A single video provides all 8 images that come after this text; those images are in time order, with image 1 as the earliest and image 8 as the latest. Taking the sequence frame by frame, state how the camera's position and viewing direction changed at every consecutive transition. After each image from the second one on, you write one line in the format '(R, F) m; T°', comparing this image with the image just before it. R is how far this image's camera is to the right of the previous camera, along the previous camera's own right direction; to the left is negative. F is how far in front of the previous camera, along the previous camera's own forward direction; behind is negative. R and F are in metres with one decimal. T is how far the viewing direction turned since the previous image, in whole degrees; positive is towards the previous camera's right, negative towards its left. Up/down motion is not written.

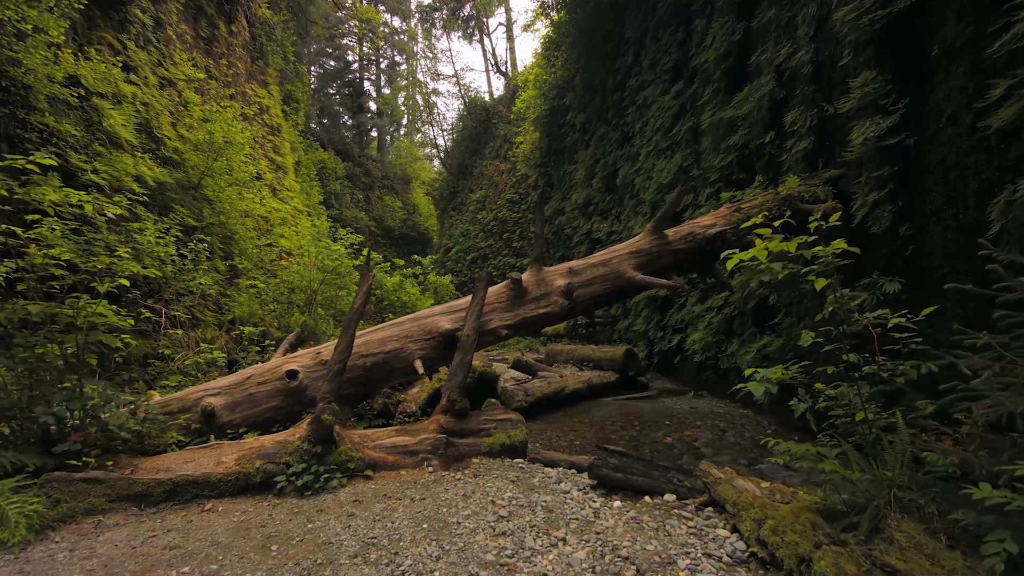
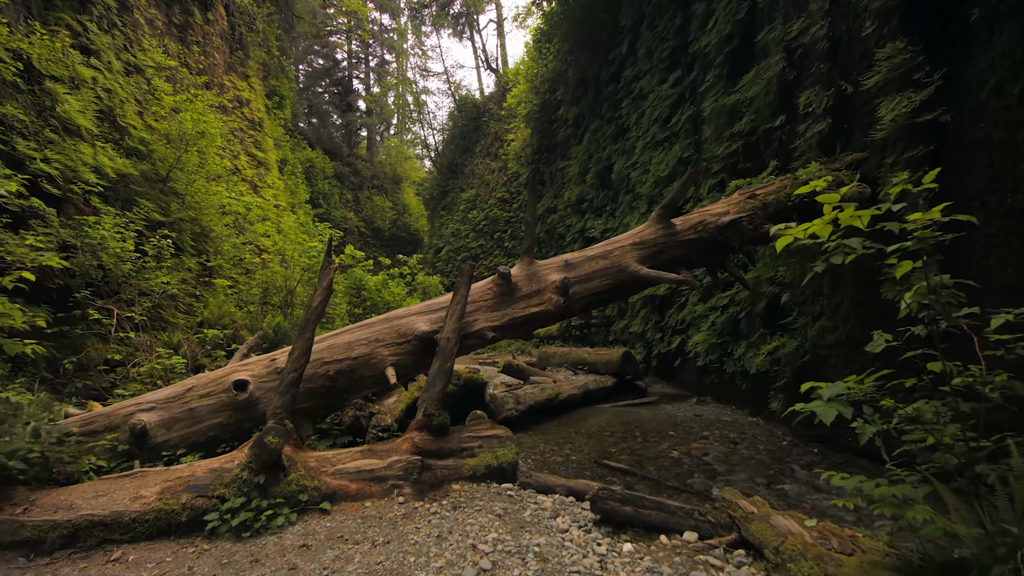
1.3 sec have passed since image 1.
(0.0, +0.5) m; +1°
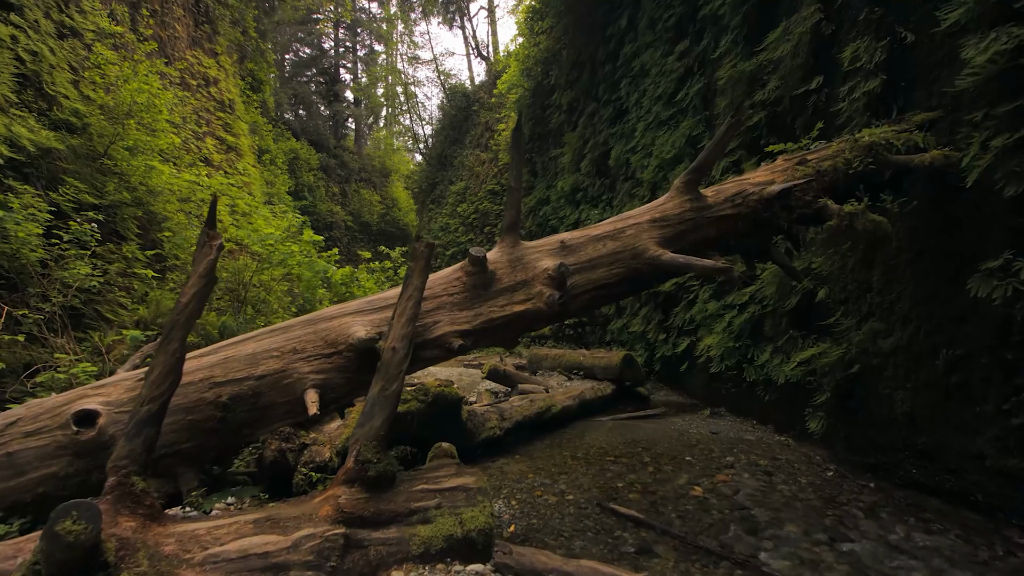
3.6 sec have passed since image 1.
(+0.1, +0.9) m; +1°
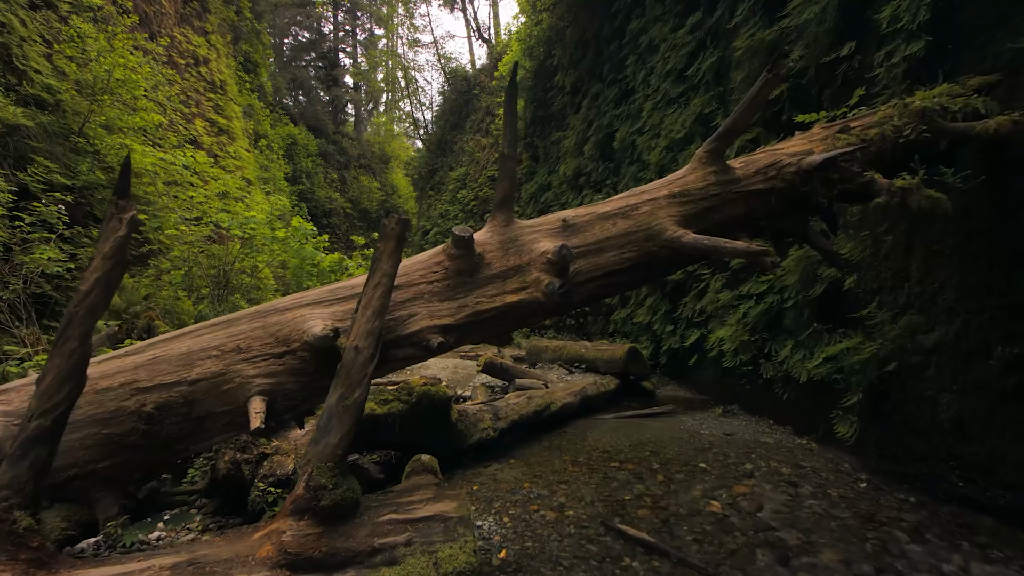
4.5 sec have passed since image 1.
(0.0, +0.4) m; 0°
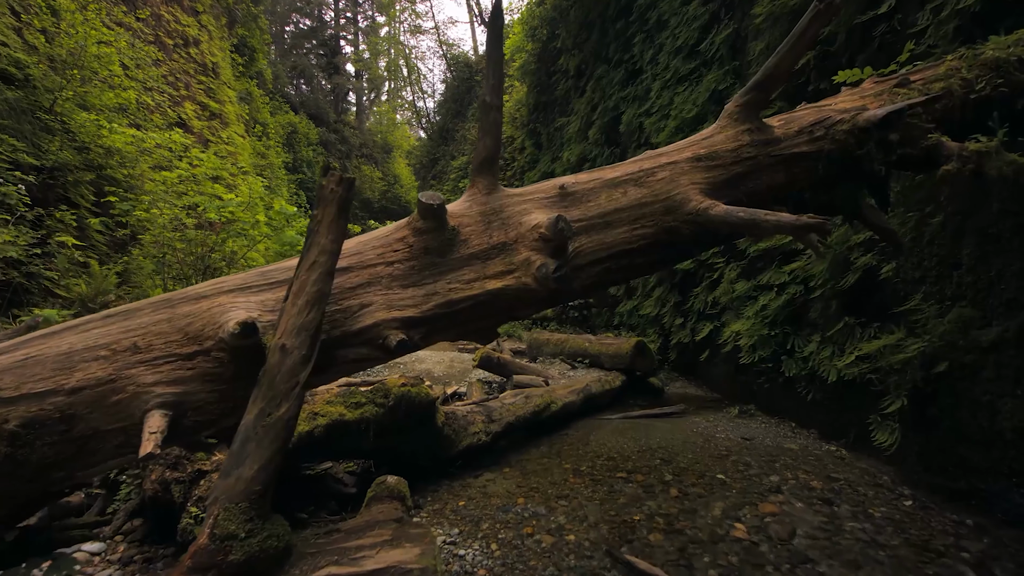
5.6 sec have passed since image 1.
(+0.1, +0.4) m; 0°
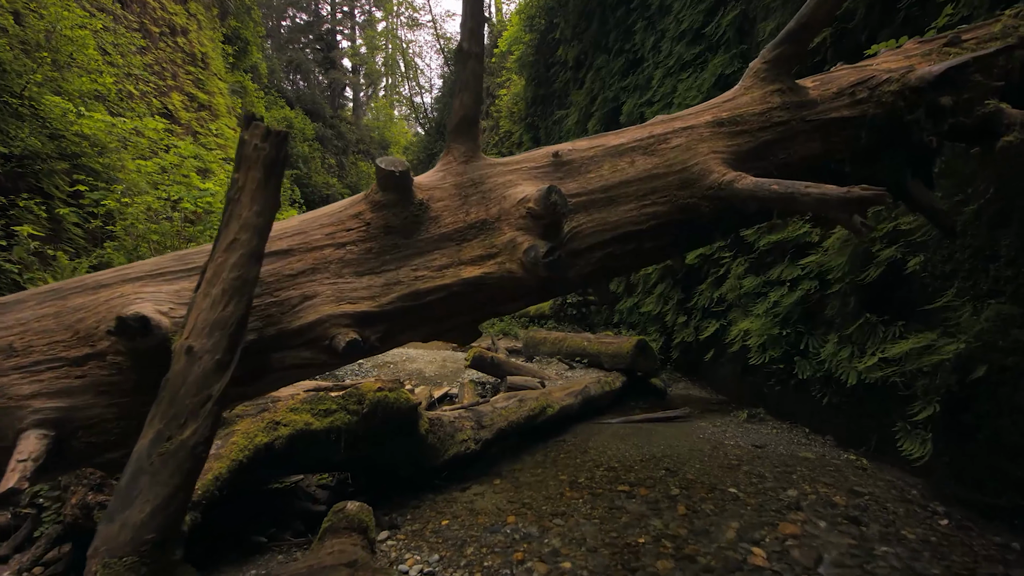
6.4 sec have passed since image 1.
(0.0, +0.3) m; 0°
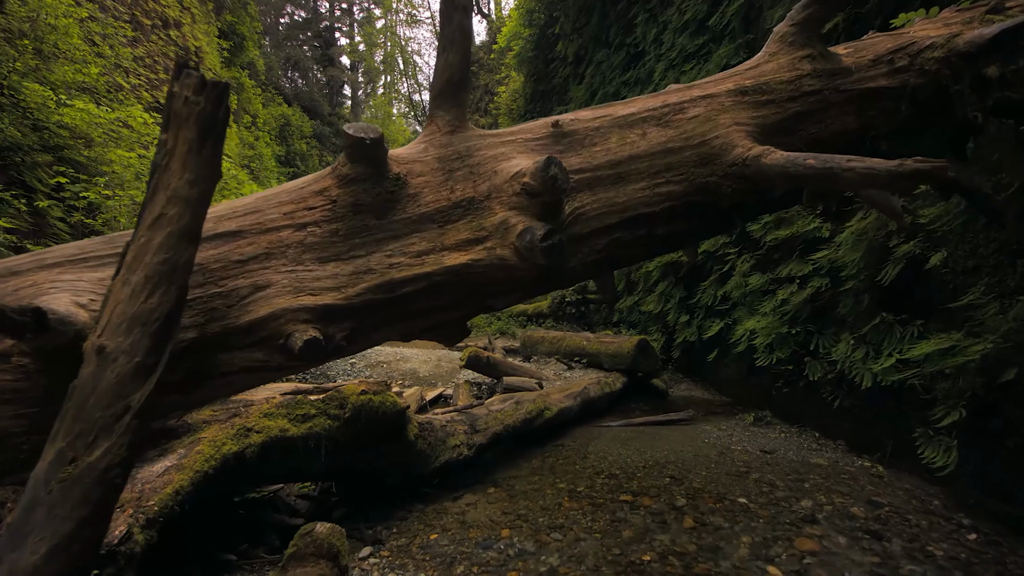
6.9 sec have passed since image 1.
(0.0, +0.2) m; 0°
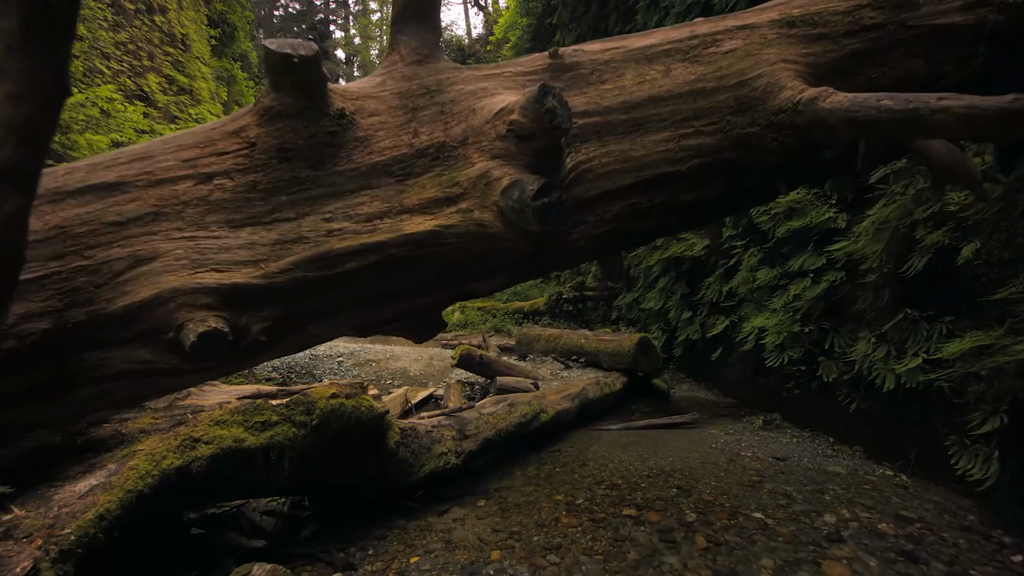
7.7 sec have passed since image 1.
(0.0, +0.3) m; 0°
